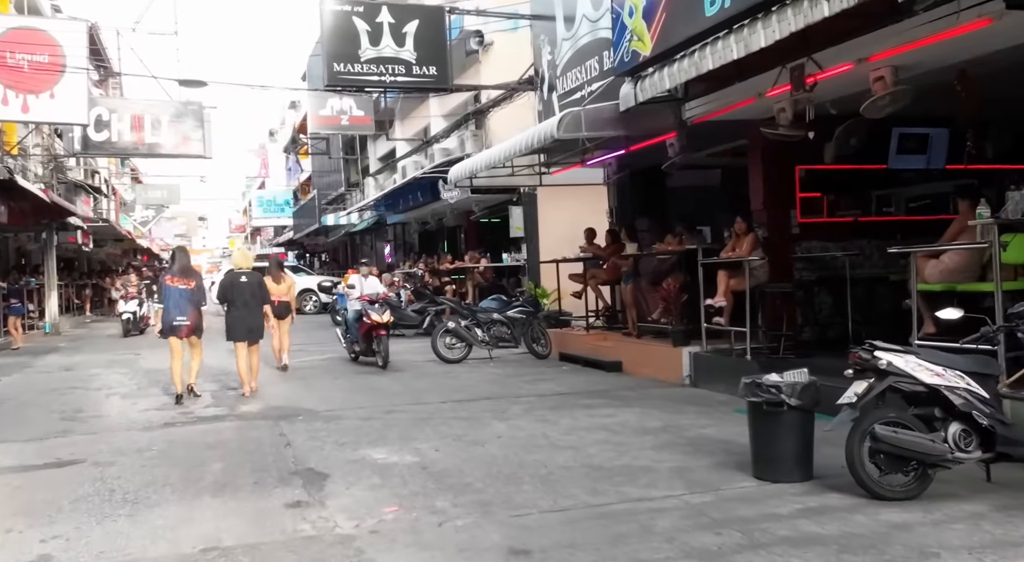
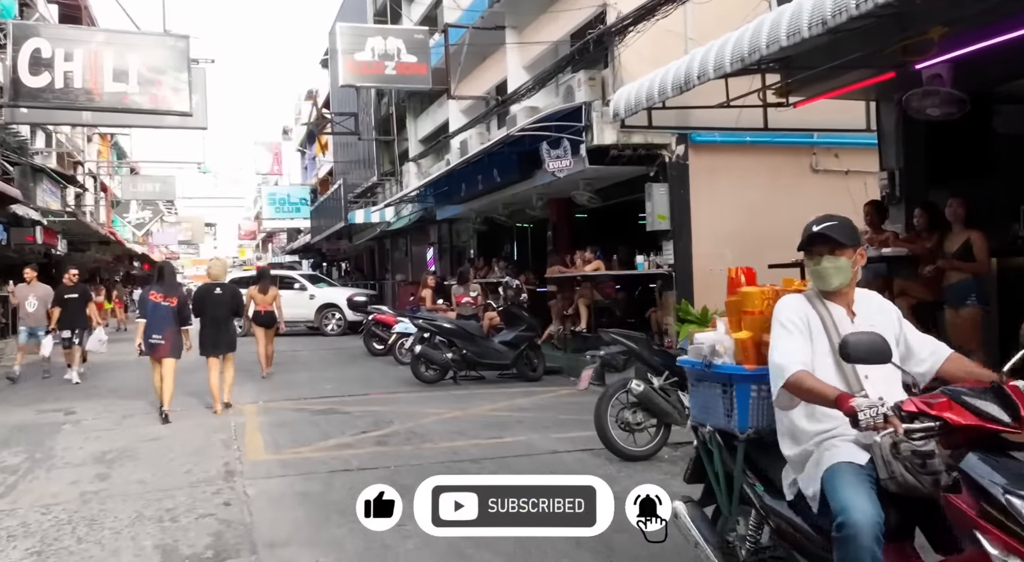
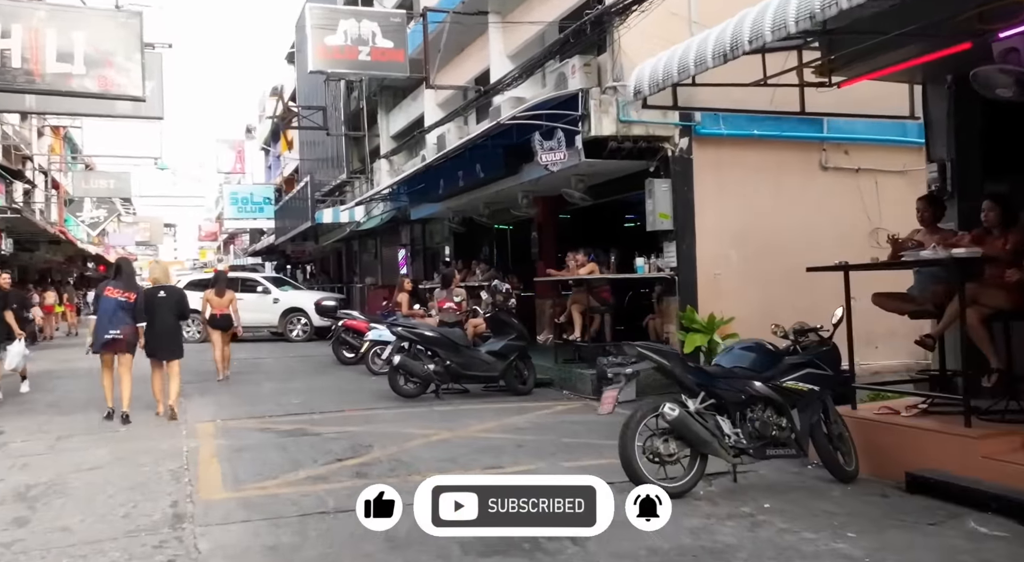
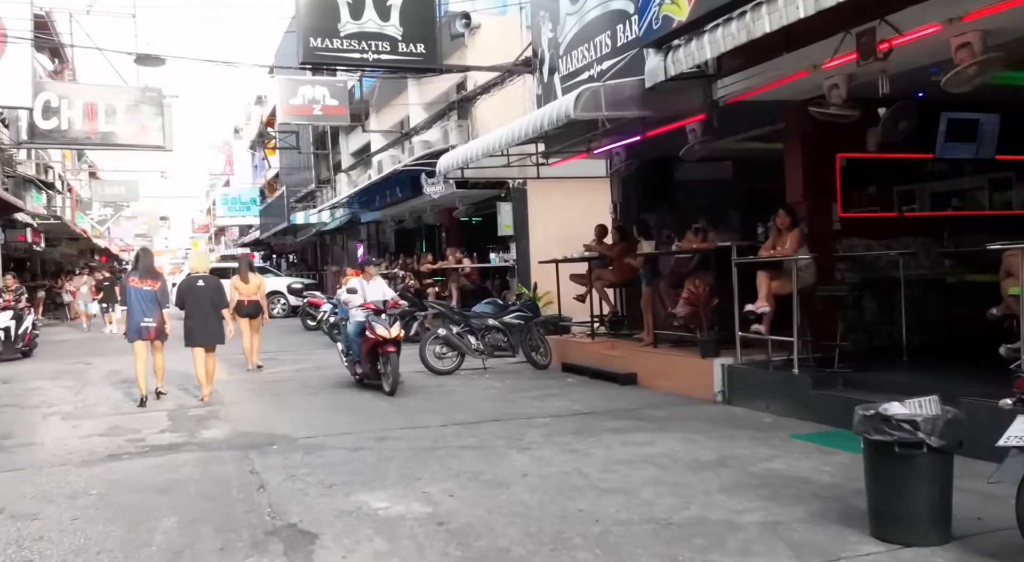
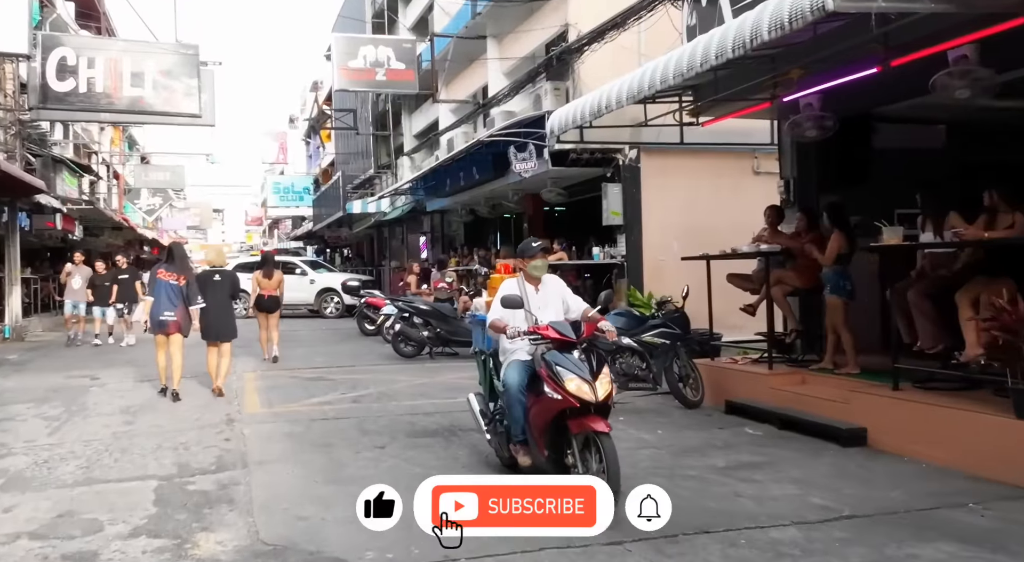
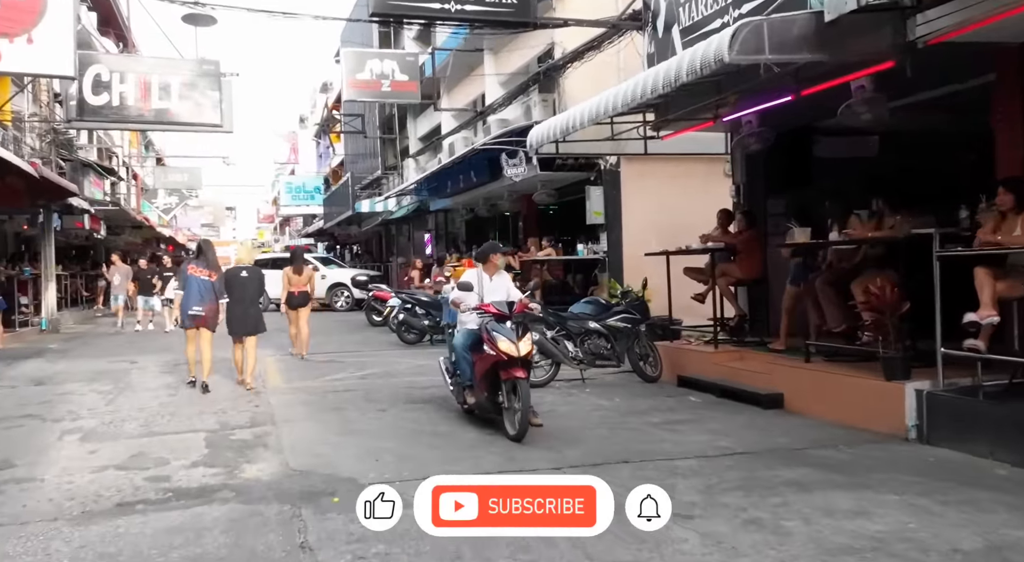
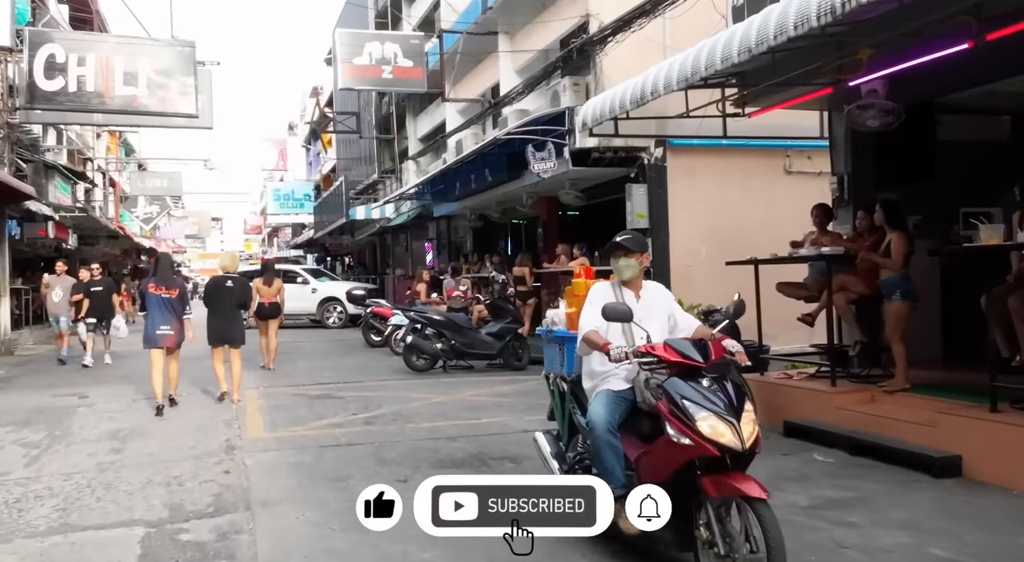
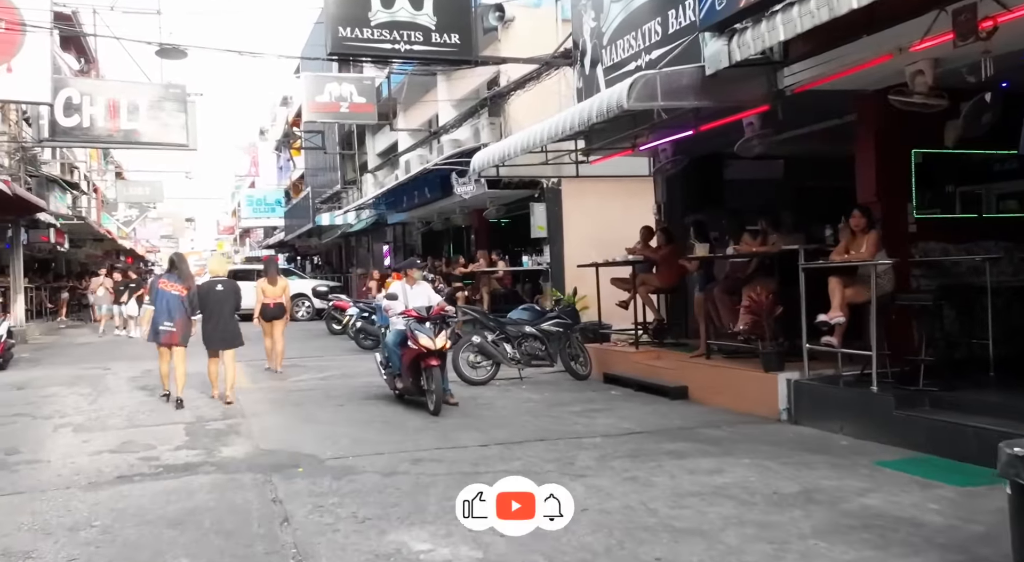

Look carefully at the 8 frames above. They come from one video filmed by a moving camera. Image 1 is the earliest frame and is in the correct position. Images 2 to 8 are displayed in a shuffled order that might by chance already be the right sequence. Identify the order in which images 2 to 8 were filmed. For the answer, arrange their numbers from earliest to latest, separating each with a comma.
4, 8, 6, 5, 7, 2, 3
